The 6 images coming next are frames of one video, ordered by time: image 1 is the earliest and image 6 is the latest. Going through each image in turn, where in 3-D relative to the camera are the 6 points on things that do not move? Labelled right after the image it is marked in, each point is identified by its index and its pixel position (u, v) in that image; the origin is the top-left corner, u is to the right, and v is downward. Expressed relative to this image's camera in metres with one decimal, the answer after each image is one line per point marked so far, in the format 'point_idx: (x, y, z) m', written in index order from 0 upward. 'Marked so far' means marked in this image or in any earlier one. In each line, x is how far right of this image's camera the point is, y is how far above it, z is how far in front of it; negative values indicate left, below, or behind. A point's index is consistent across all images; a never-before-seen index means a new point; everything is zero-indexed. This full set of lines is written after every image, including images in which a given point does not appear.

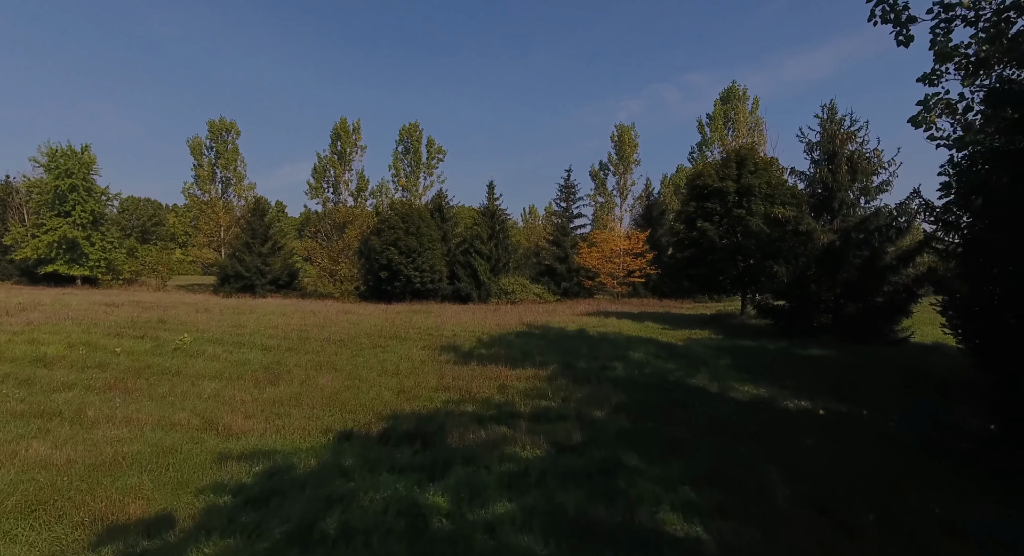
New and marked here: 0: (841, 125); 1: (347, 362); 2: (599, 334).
0: (+9.3, +4.3, +16.9) m
1: (-3.3, -1.7, +12.1) m
2: (+2.5, -1.6, +17.5) m
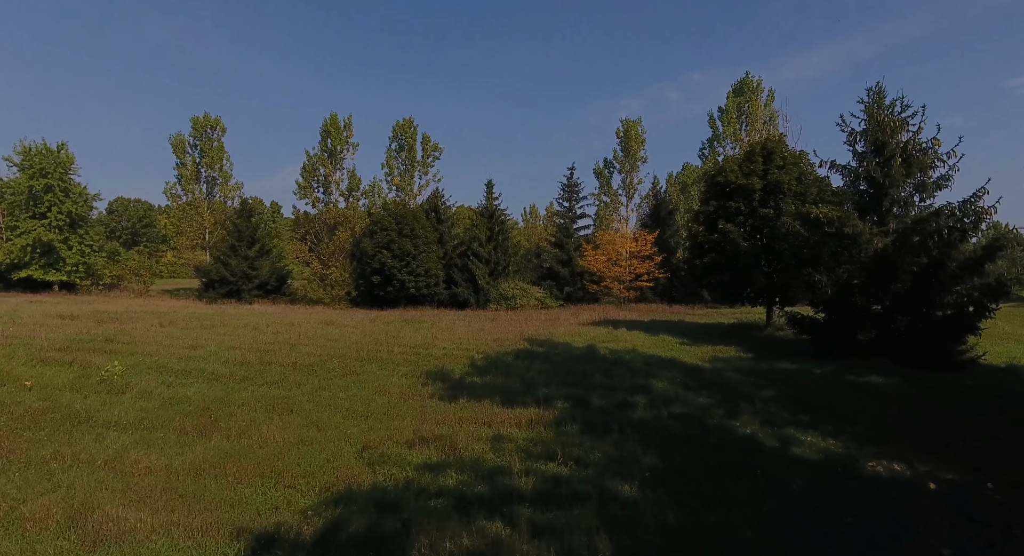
0: (+9.2, +4.0, +14.7) m
1: (-3.3, -2.0, +9.8) m
2: (+2.5, -1.9, +15.2) m
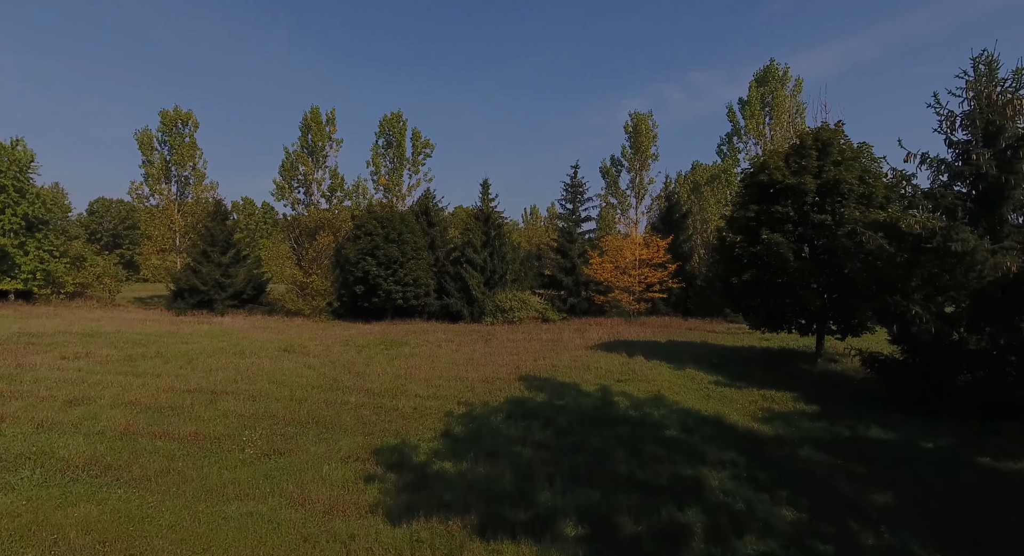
0: (+9.1, +3.5, +11.1) m
1: (-3.5, -2.5, +6.2) m
2: (+2.3, -2.4, +11.6) m
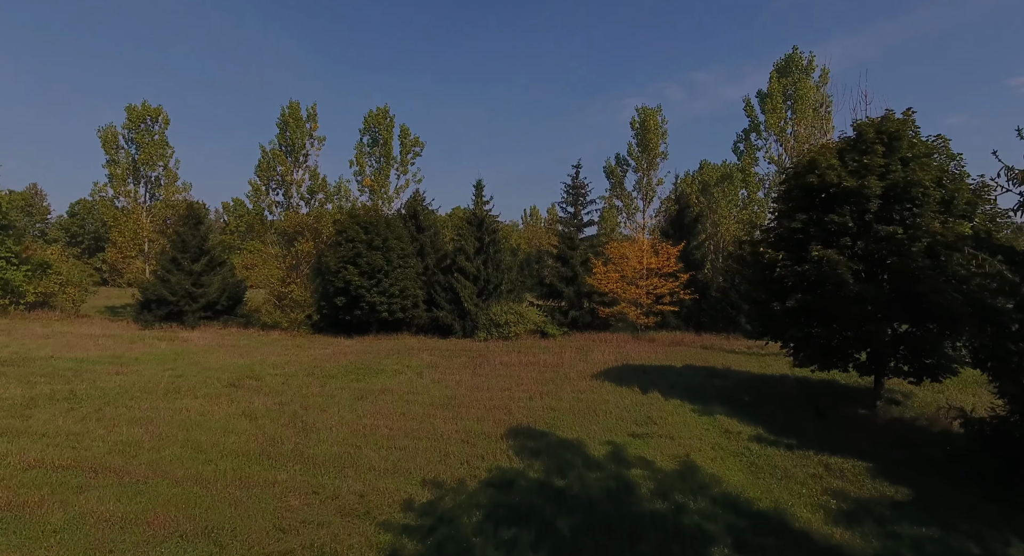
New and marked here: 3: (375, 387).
0: (+8.8, +2.9, +8.0) m
1: (-3.8, -3.1, +3.2) m
2: (+2.1, -3.0, +8.6) m
3: (-3.7, -3.0, +16.4) m
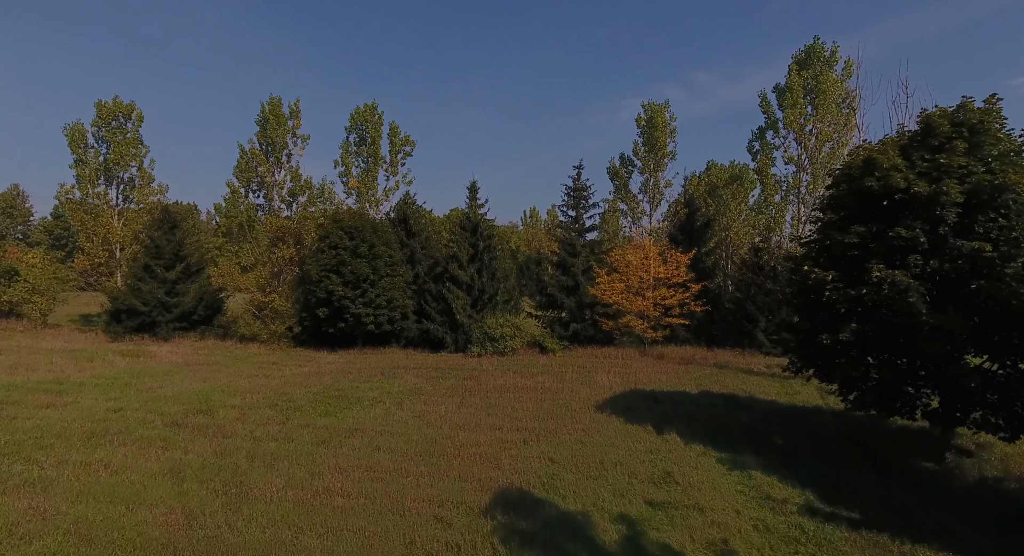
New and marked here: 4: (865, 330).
0: (+8.6, +2.5, +5.7) m
1: (-3.9, -3.5, +0.9) m
2: (+1.9, -3.4, +6.2) m
3: (-3.9, -3.4, +14.1) m
4: (+5.9, -0.9, +10.1) m
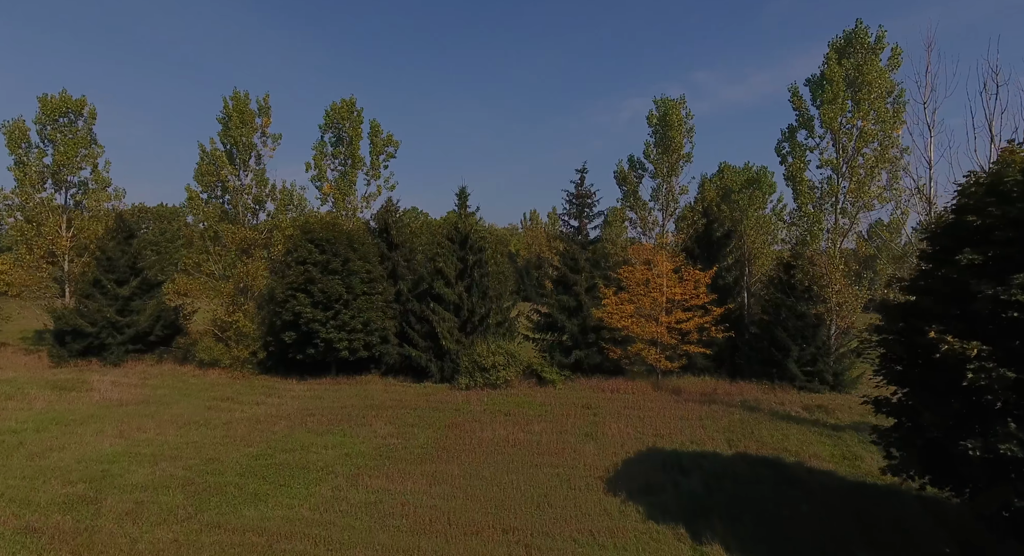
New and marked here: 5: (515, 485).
0: (+8.3, +1.7, +2.0) m
1: (-4.3, -4.3, -2.8) m
2: (+1.6, -4.2, +2.6) m
3: (-4.2, -4.2, +10.4) m
4: (+5.6, -1.7, +6.5) m
5: (+0.1, -4.3, +12.4) m
